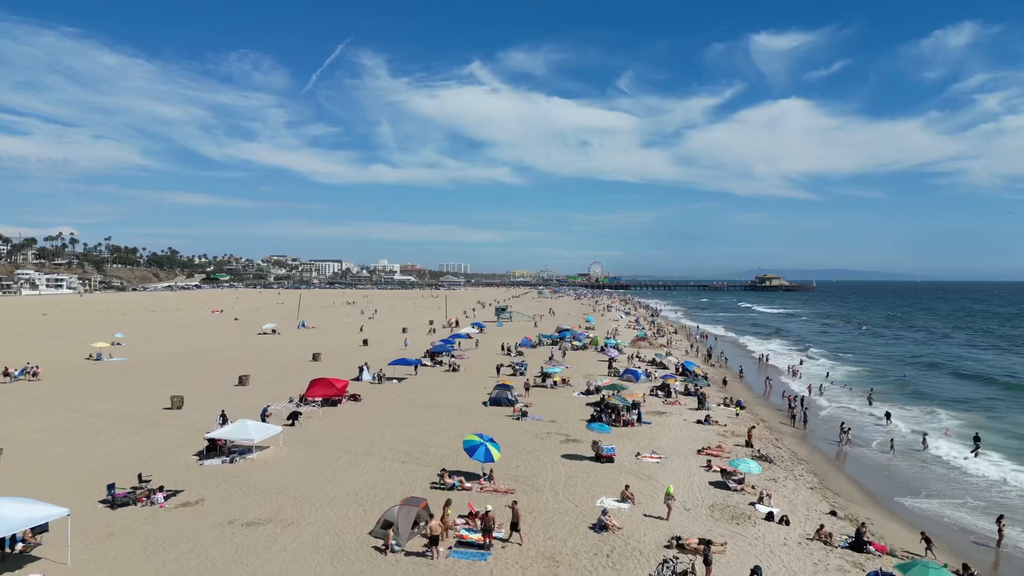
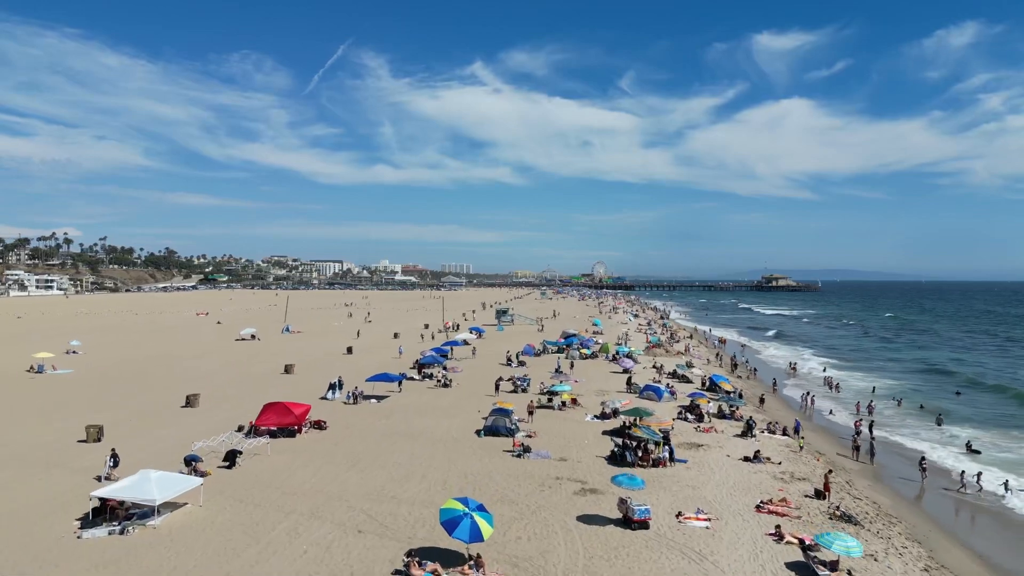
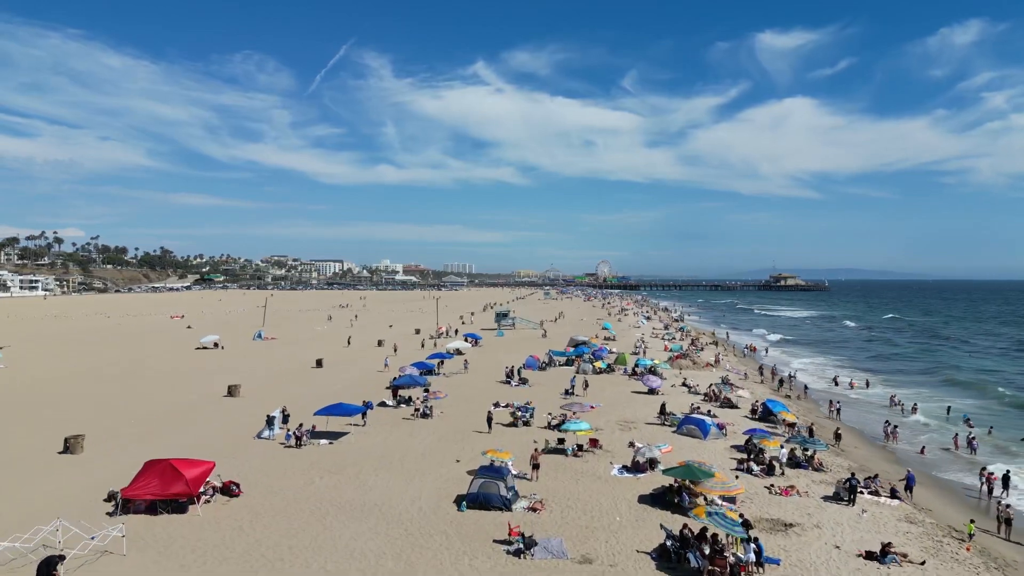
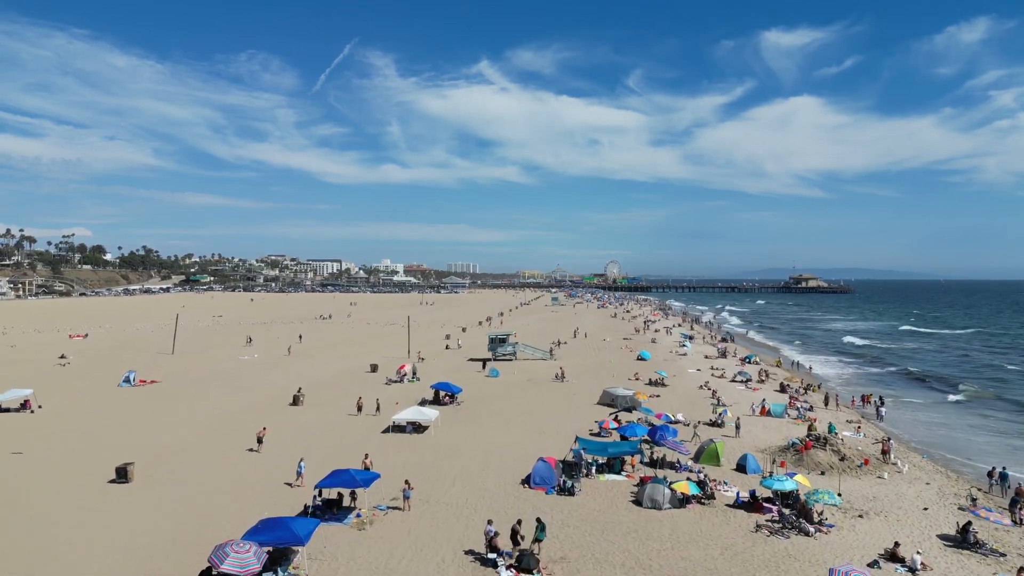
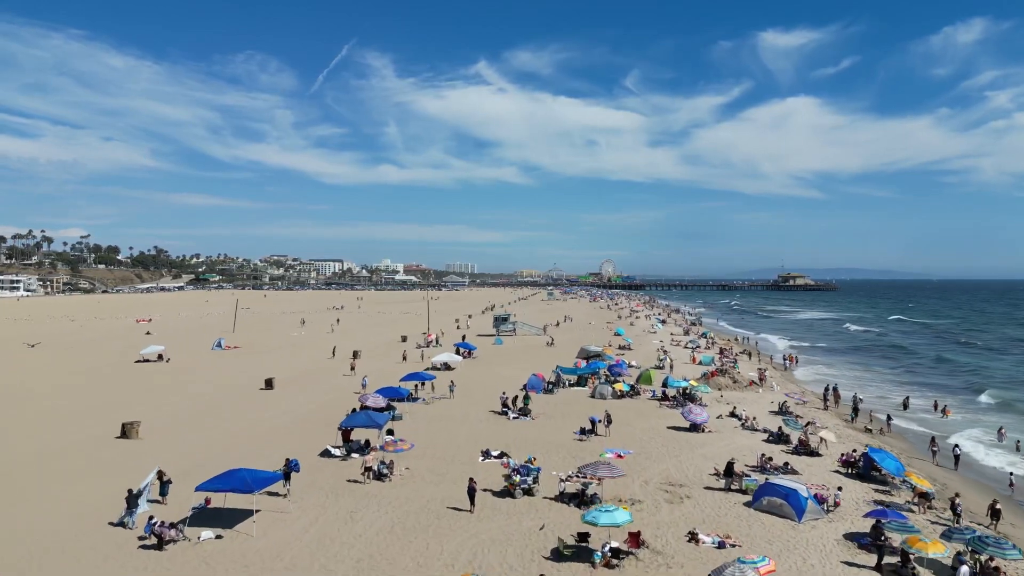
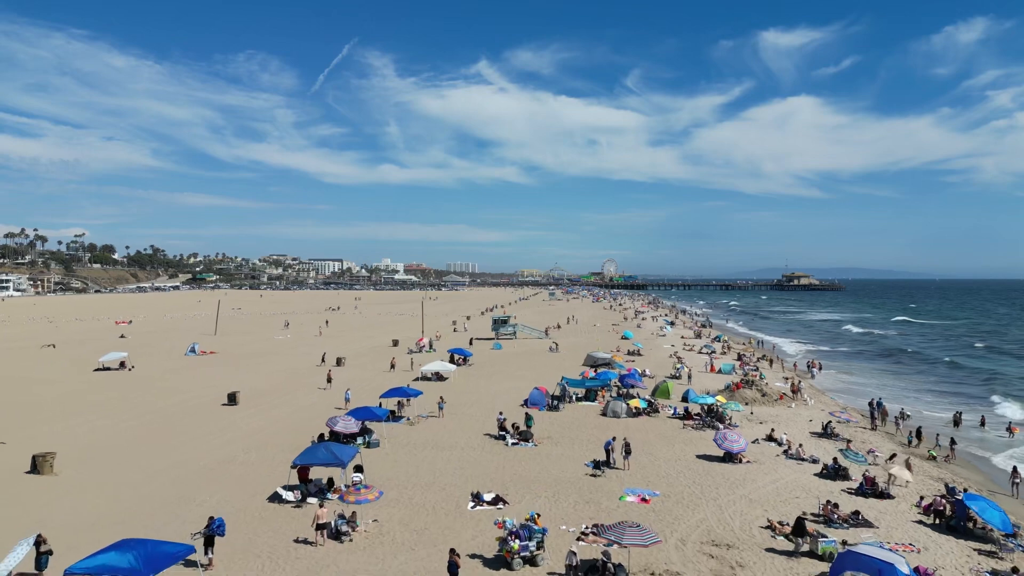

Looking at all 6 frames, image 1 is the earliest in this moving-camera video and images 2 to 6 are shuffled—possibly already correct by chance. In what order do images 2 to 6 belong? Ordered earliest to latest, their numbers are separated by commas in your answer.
2, 3, 5, 6, 4
